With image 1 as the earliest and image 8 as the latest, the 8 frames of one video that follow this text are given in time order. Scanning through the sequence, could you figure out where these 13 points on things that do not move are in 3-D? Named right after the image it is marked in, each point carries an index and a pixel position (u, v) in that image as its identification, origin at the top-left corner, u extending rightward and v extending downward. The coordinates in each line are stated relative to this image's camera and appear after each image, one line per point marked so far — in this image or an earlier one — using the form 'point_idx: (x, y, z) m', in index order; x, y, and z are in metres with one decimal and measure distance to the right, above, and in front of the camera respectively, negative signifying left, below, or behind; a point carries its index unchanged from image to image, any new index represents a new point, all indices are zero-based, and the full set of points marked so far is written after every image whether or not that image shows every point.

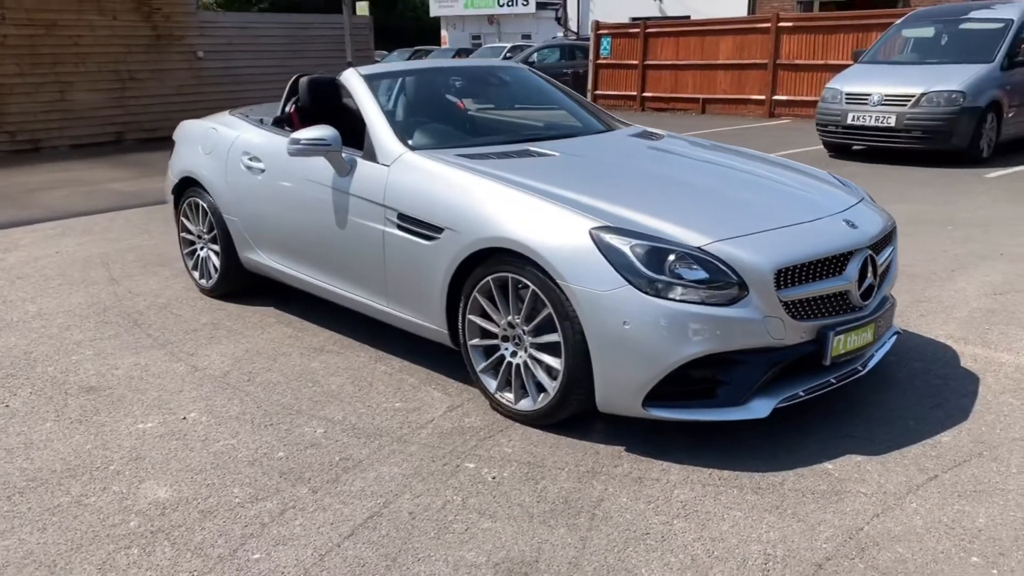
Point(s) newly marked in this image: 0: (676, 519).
0: (+0.6, -0.8, +3.0) m
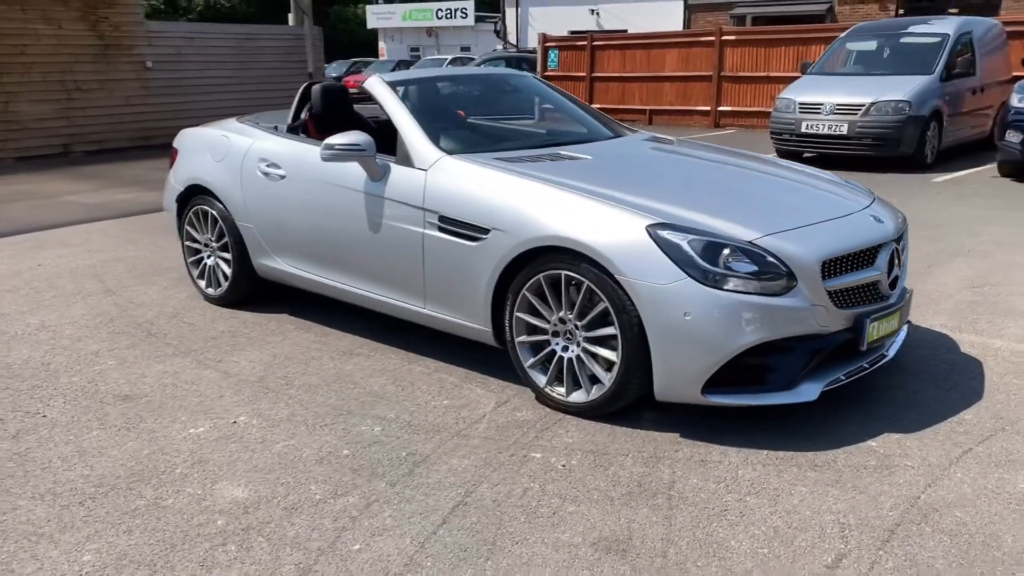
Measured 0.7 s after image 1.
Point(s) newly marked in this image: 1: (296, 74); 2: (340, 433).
0: (+0.9, -0.8, +3.2) m
1: (-5.1, +5.0, +19.2) m
2: (-0.8, -0.7, +3.8) m
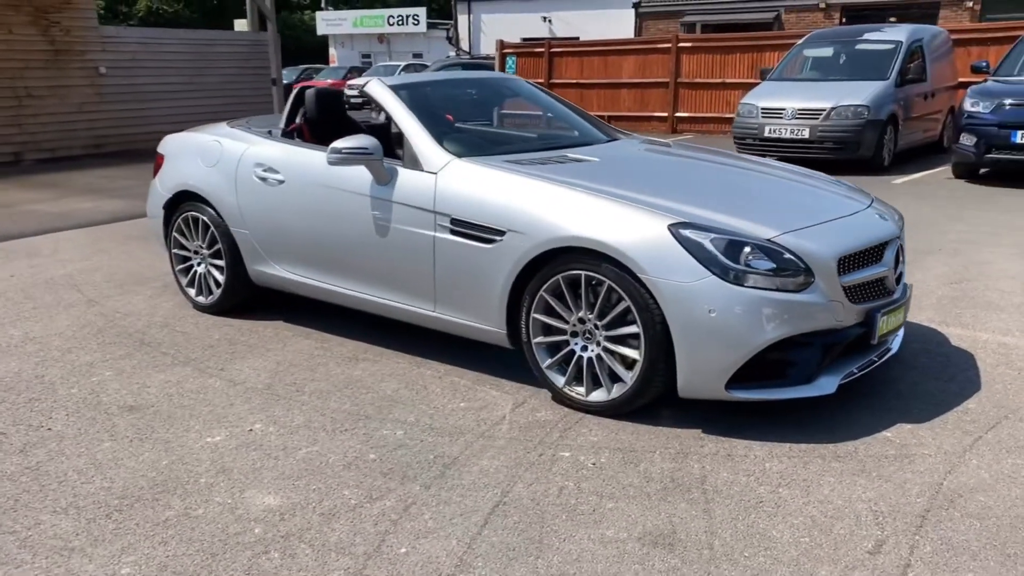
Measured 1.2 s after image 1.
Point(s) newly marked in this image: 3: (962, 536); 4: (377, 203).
0: (+1.1, -0.8, +3.3) m
1: (-6.0, +4.8, +18.9) m
2: (-0.7, -0.7, +3.8) m
3: (+1.6, -0.9, +2.9) m
4: (-0.8, +0.5, +4.6) m
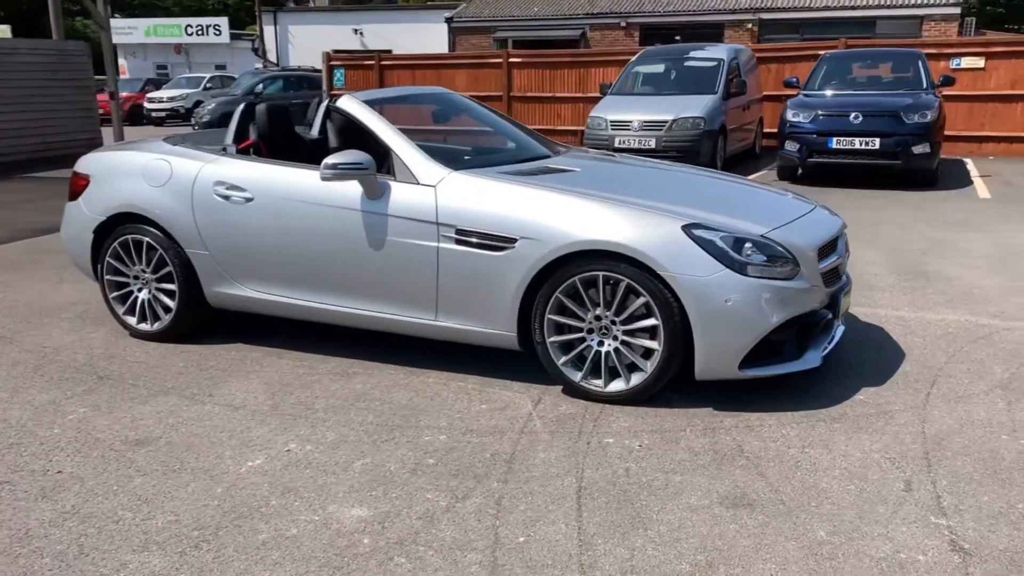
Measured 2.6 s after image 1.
0: (+1.4, -0.7, +3.8) m
1: (-9.5, +4.1, +17.4) m
2: (-0.5, -0.8, +3.9) m
3: (+2.0, -0.8, +3.5) m
4: (-0.8, +0.4, +4.7) m
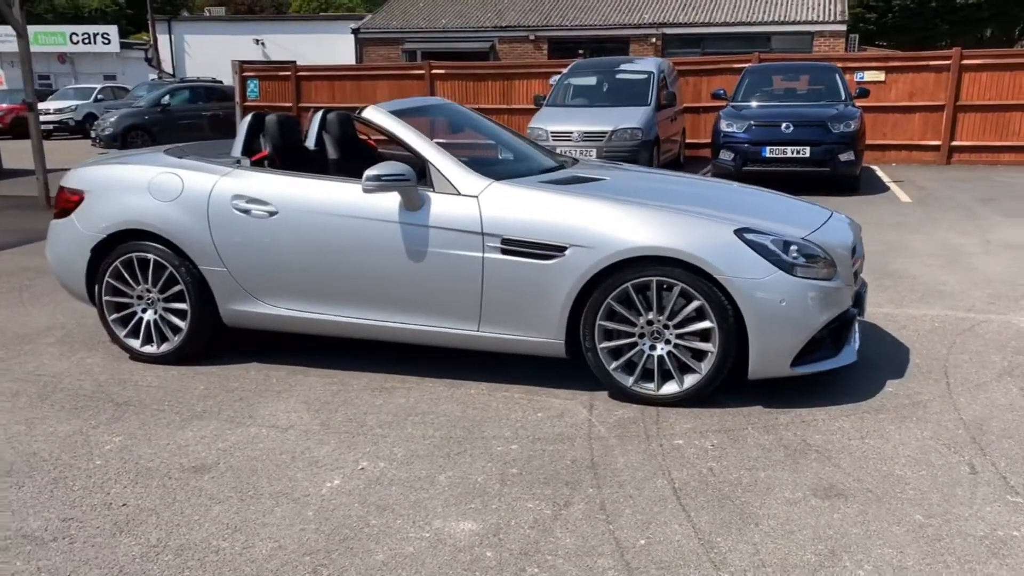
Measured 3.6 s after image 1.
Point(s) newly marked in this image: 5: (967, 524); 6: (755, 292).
0: (+1.7, -0.7, +4.0) m
1: (-10.9, +3.6, +16.2) m
2: (-0.1, -0.8, +3.9) m
3: (+2.3, -0.8, +3.8) m
4: (-0.6, +0.3, +4.6) m
5: (+1.8, -0.9, +3.2) m
6: (+1.2, 0.0, +4.2) m
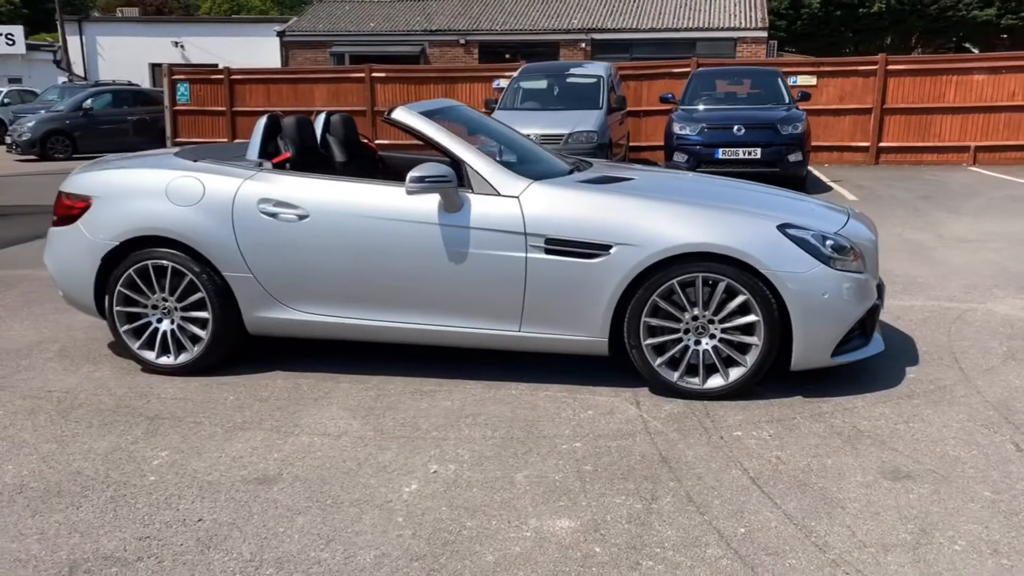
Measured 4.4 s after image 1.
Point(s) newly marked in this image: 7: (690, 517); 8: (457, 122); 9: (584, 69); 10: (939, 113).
0: (+2.0, -0.7, +4.2) m
1: (-11.8, +3.3, +15.1) m
2: (+0.2, -0.8, +3.9) m
3: (+2.7, -0.7, +4.1) m
4: (-0.4, +0.3, +4.6) m
5: (+2.2, -0.9, +3.4) m
6: (+1.5, 0.0, +4.3) m
7: (+0.7, -0.9, +3.3) m
8: (-0.4, +1.1, +5.3) m
9: (+1.4, +4.4, +16.2) m
10: (+8.5, +3.5, +16.3) m
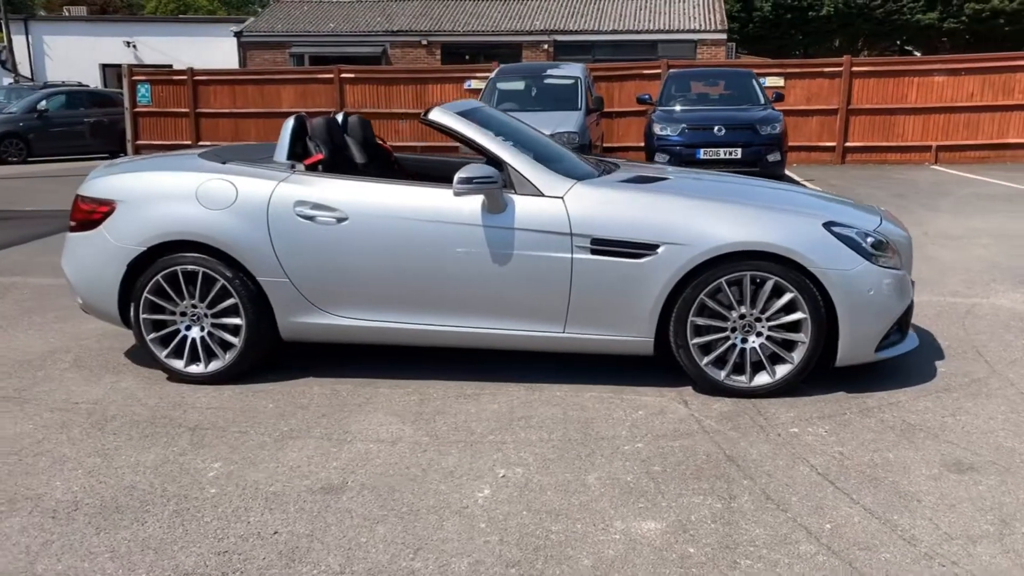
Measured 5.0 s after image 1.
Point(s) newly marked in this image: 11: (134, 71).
0: (+2.3, -0.7, +4.2) m
1: (-12.2, +3.1, +14.4) m
2: (+0.5, -0.8, +3.8) m
3: (+2.9, -0.7, +4.2) m
4: (-0.1, +0.3, +4.5) m
5: (+2.5, -0.8, +3.5) m
6: (+1.8, 0.0, +4.4) m
7: (+1.1, -0.9, +3.3) m
8: (-0.2, +1.1, +5.3) m
9: (+0.9, +4.3, +16.3) m
10: (+8.0, +3.6, +16.8) m
11: (-9.0, +5.2, +19.7) m
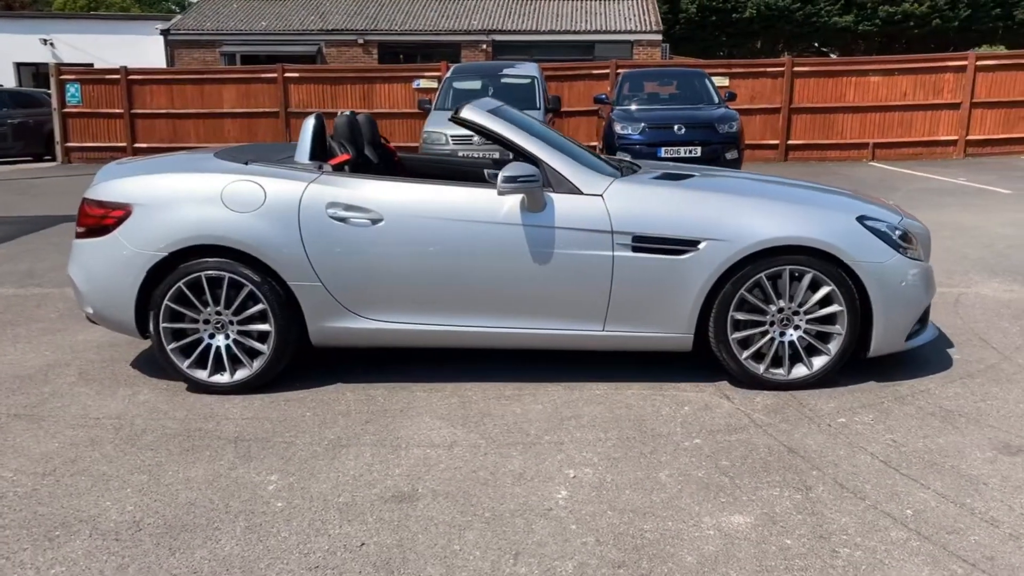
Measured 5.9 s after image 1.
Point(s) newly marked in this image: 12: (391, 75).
0: (+2.6, -0.6, +4.4) m
1: (-12.8, +2.9, +13.2) m
2: (+0.8, -0.8, +3.9) m
3: (+3.2, -0.6, +4.4) m
4: (+0.1, +0.3, +4.5) m
5: (+2.8, -0.8, +3.7) m
6: (+2.0, +0.1, +4.5) m
7: (+1.4, -0.9, +3.4) m
8: (0.0, +1.1, +5.2) m
9: (+0.1, +4.4, +16.3) m
10: (+7.1, +3.7, +17.4) m
11: (-10.1, +5.0, +18.8) m
12: (-2.5, +4.7, +17.9) m
